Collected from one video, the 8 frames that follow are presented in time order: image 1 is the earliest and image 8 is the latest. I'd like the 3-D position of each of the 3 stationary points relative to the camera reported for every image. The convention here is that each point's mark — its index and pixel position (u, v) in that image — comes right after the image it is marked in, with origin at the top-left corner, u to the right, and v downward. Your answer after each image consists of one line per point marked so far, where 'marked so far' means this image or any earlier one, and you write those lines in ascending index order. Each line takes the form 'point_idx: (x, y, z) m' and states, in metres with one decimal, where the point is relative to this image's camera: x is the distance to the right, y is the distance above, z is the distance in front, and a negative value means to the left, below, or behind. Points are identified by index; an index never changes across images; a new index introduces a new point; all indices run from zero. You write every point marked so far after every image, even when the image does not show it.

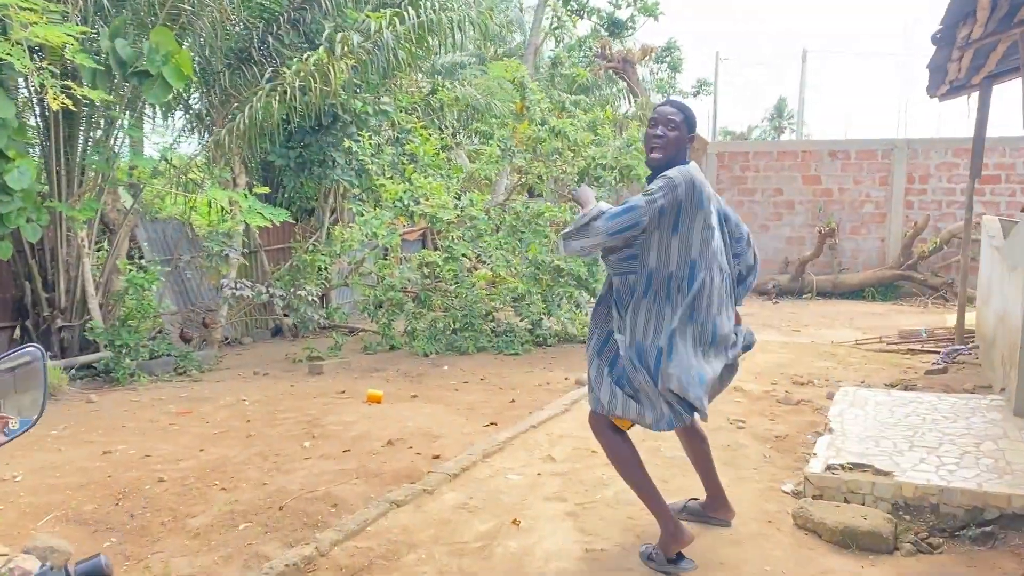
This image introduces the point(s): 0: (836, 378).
0: (+2.0, -0.6, +5.7) m
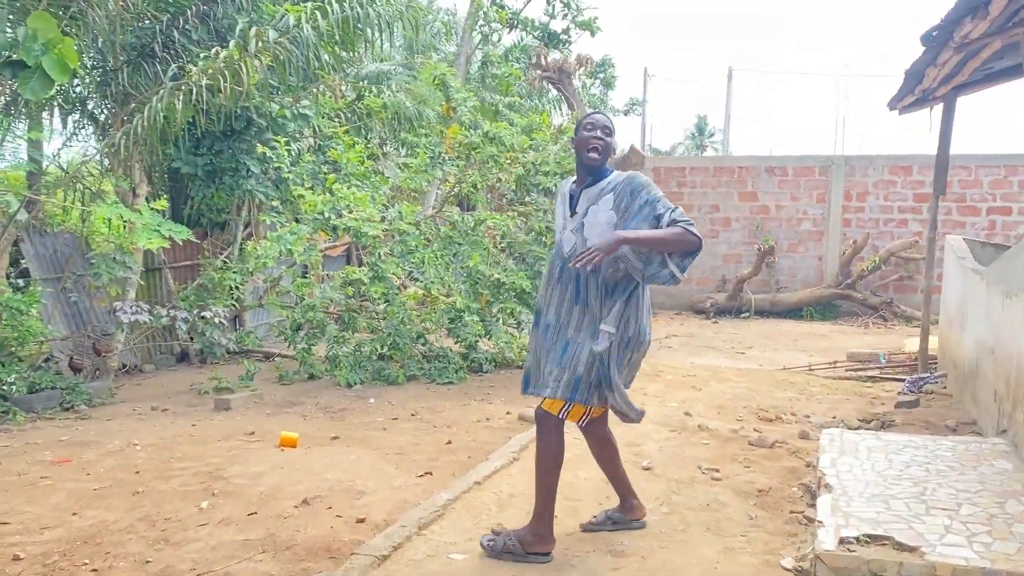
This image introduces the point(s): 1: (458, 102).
0: (+1.7, -0.7, +5.2) m
1: (-0.5, +1.7, +7.9) m
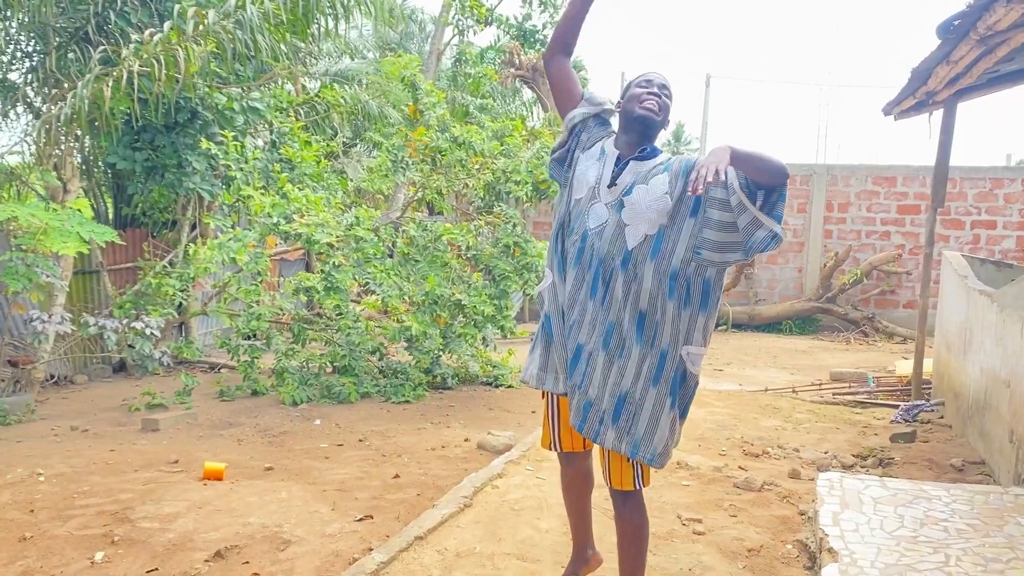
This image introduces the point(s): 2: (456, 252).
0: (+1.4, -0.8, +4.7) m
1: (-0.8, +1.6, +7.3) m
2: (-0.4, +0.3, +7.1) m
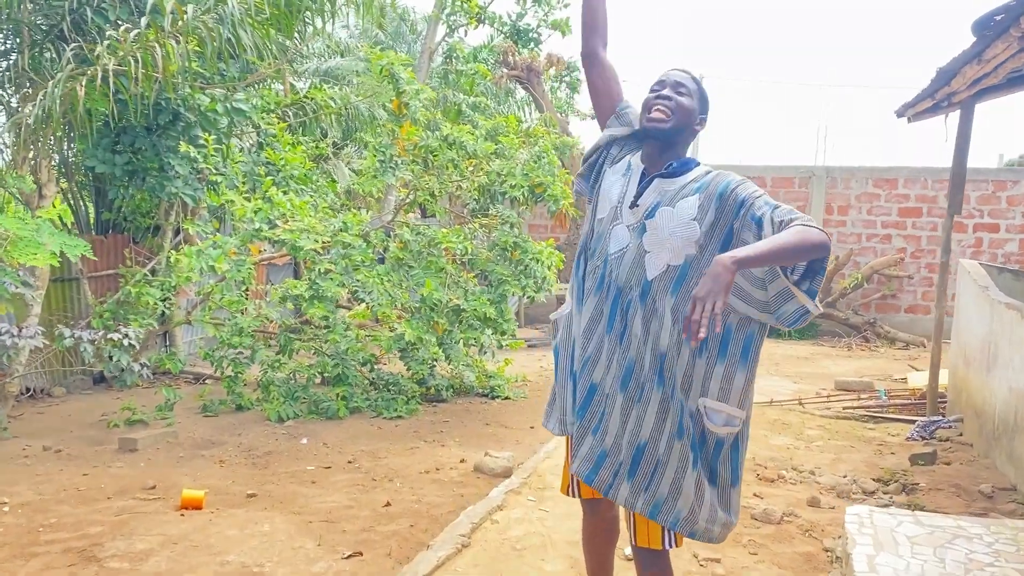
0: (+1.4, -0.9, +4.4) m
1: (-0.8, +1.5, +7.0) m
2: (-0.5, +0.2, +6.8) m
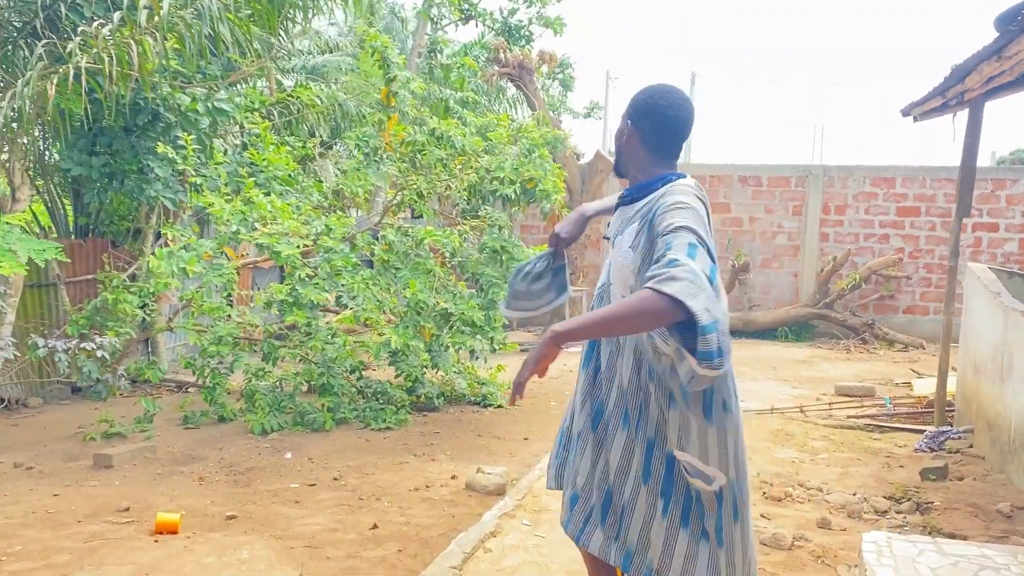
0: (+1.4, -0.9, +4.2) m
1: (-0.9, +1.5, +6.8) m
2: (-0.5, +0.2, +6.6) m
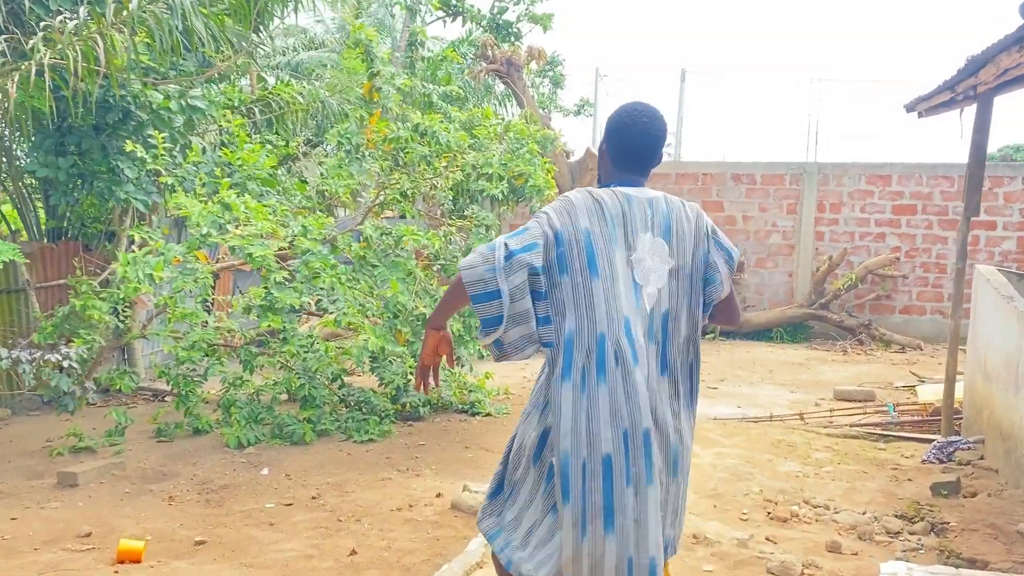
0: (+1.4, -0.9, +4.0) m
1: (-0.9, +1.5, +6.5) m
2: (-0.6, +0.2, +6.3) m
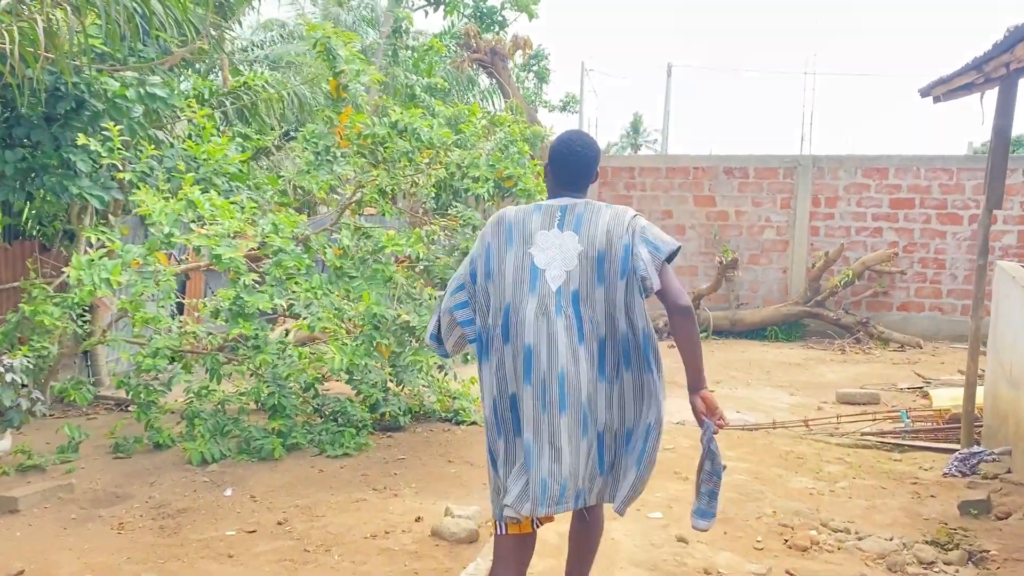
0: (+1.3, -0.9, +3.6) m
1: (-1.1, +1.5, +6.1) m
2: (-0.7, +0.2, +5.9) m
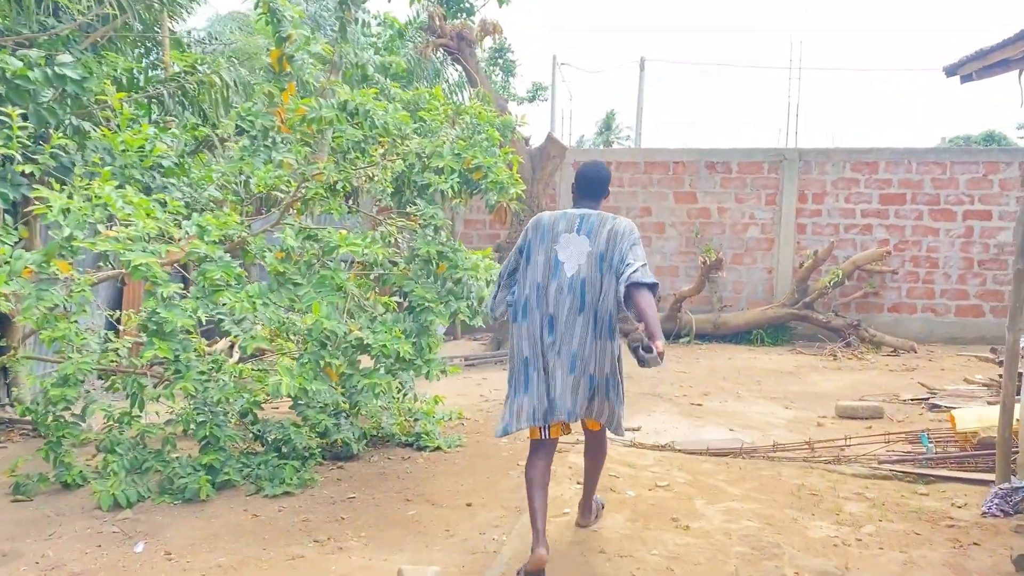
0: (+1.2, -1.0, +2.9) m
1: (-1.3, +1.4, +5.4) m
2: (-0.9, +0.1, +5.2) m
